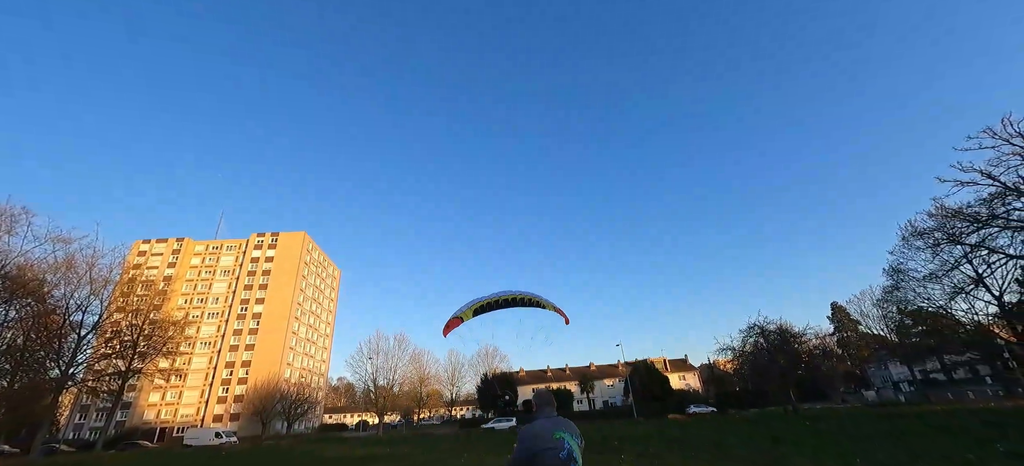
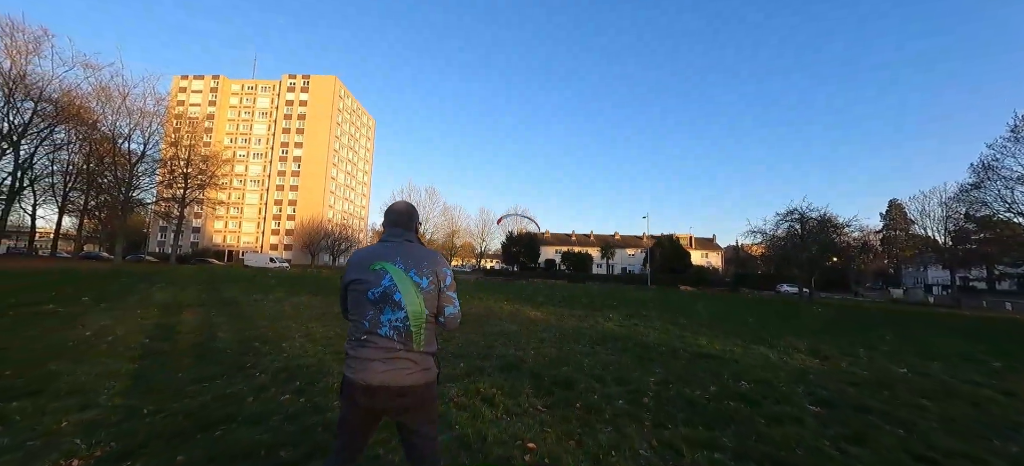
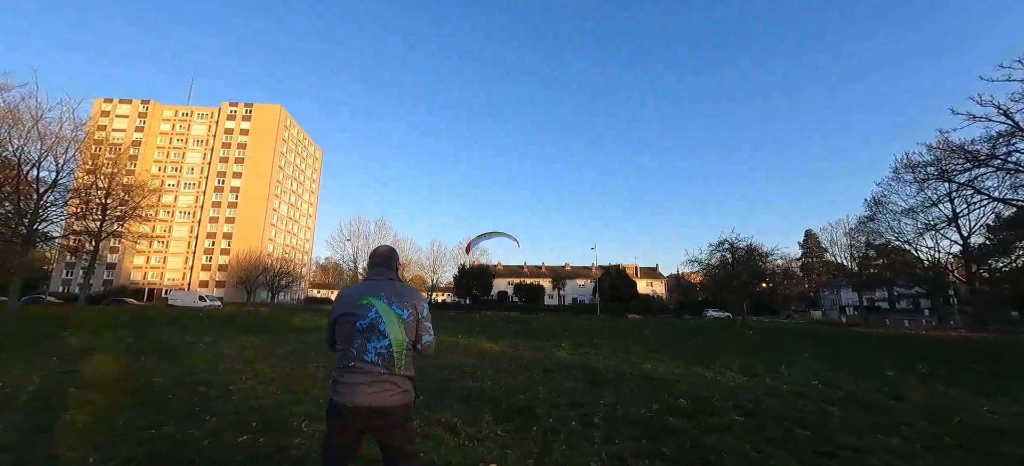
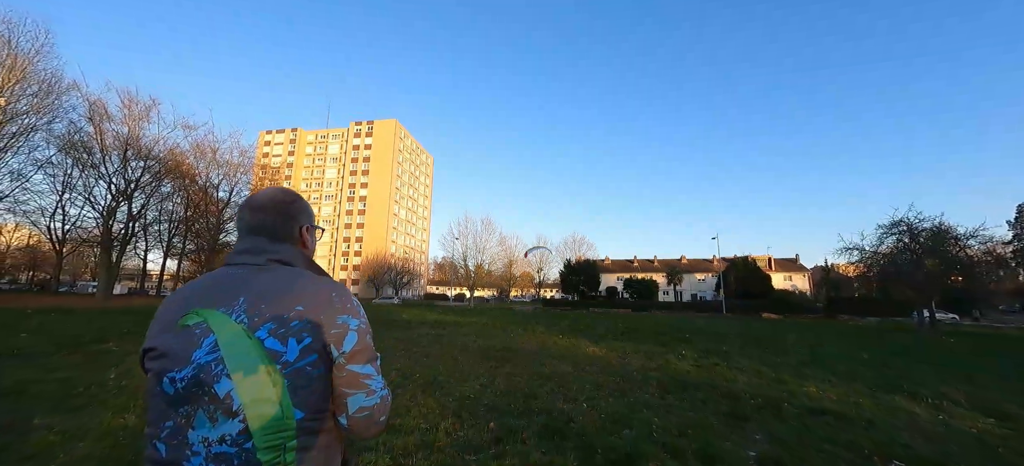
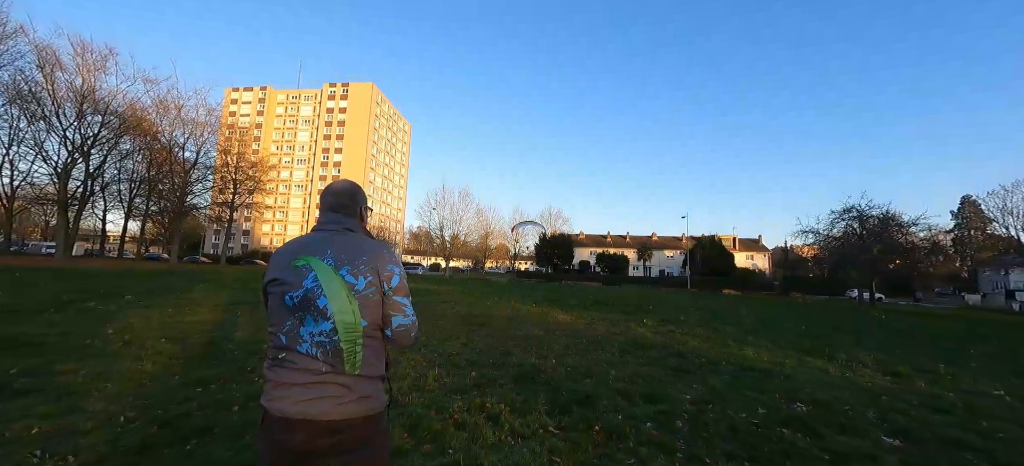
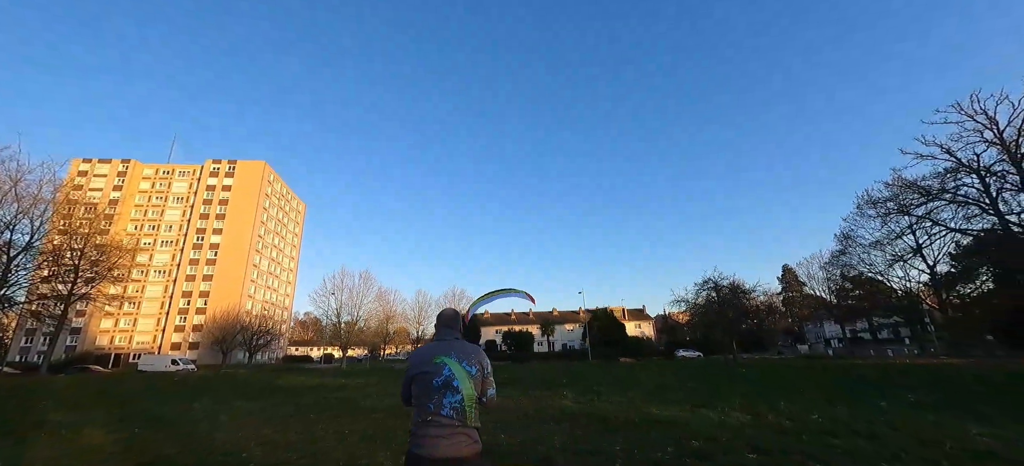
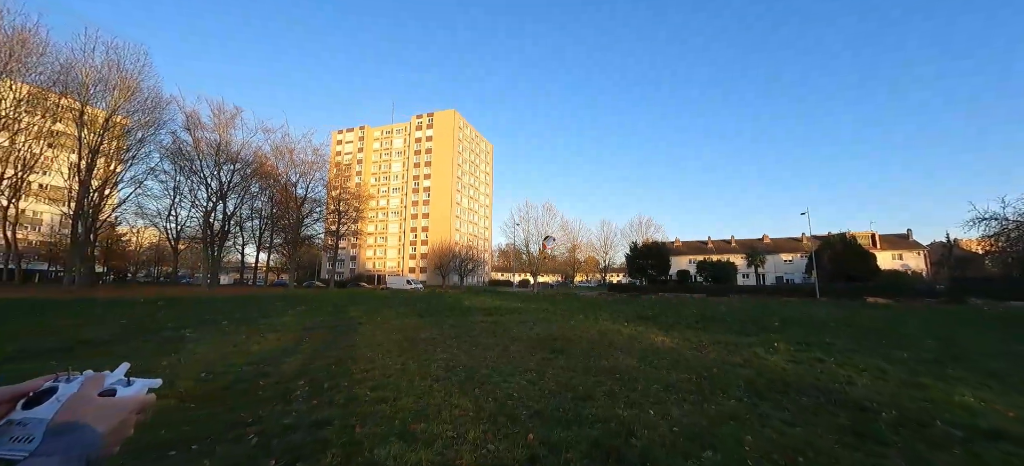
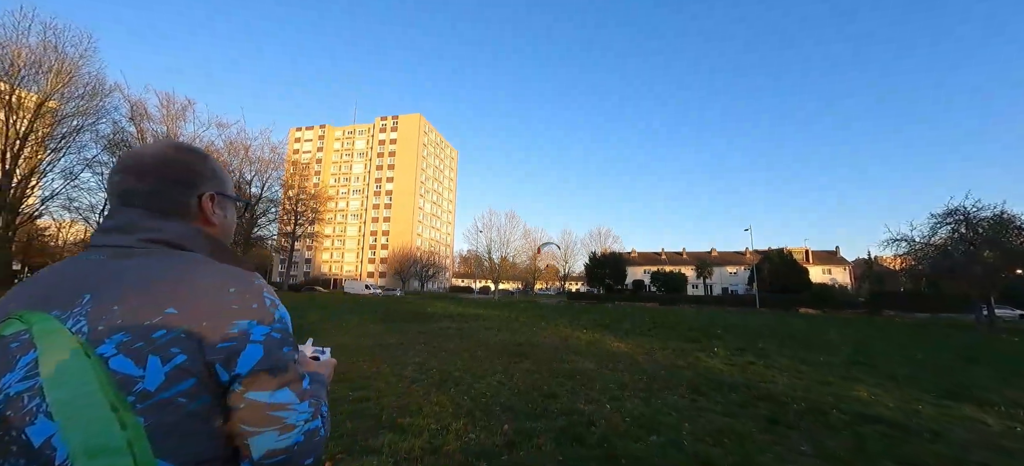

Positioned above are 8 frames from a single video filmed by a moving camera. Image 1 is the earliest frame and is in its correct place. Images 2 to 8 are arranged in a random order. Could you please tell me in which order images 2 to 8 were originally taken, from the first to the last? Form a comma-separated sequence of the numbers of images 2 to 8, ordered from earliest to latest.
6, 3, 2, 5, 4, 8, 7
